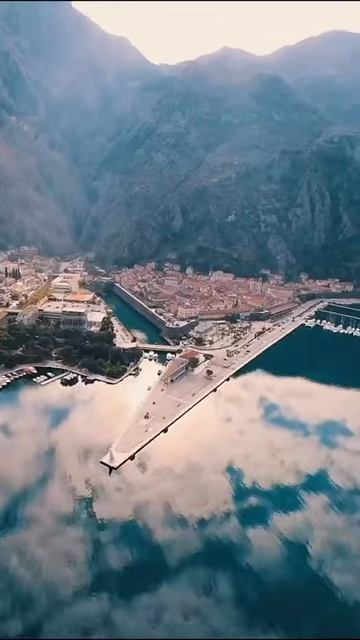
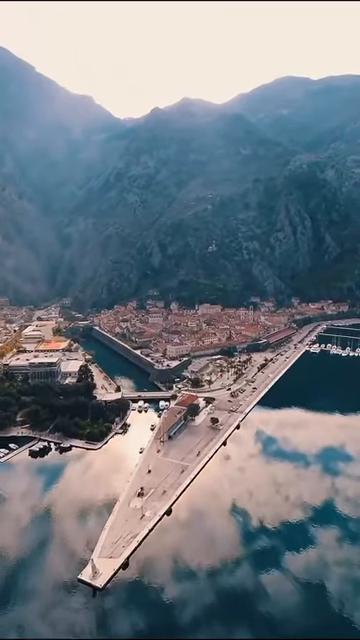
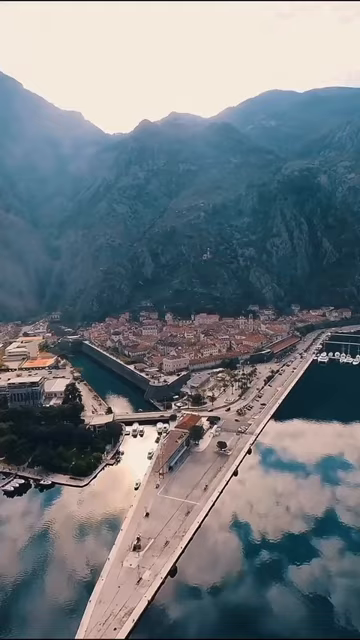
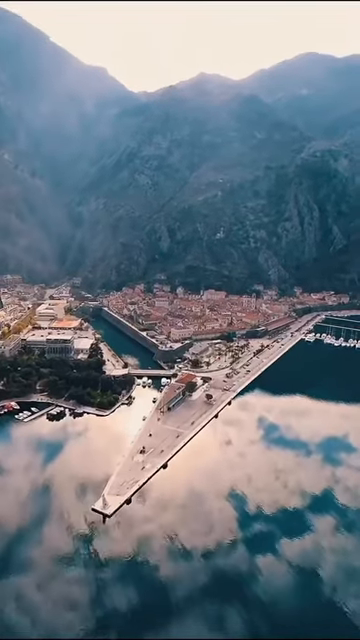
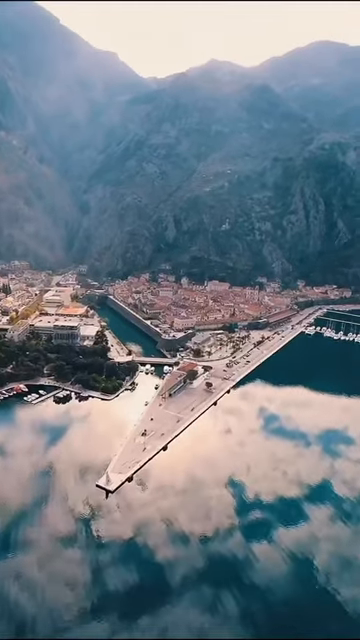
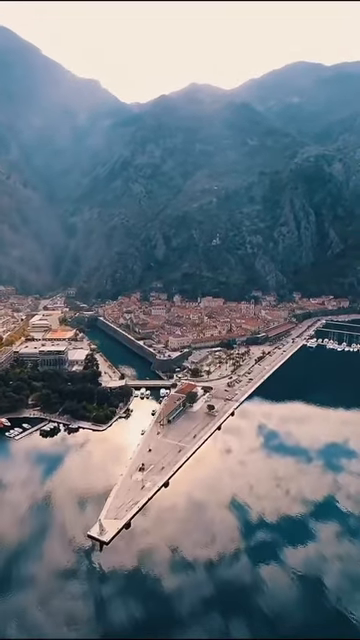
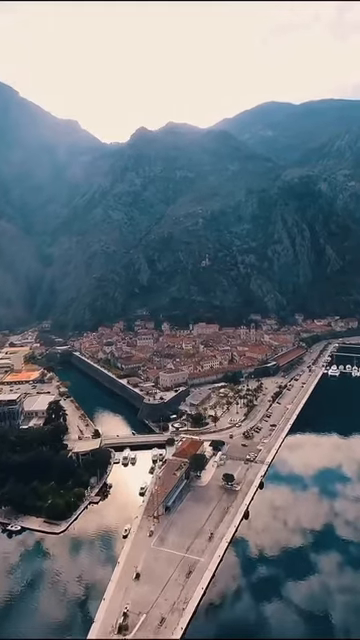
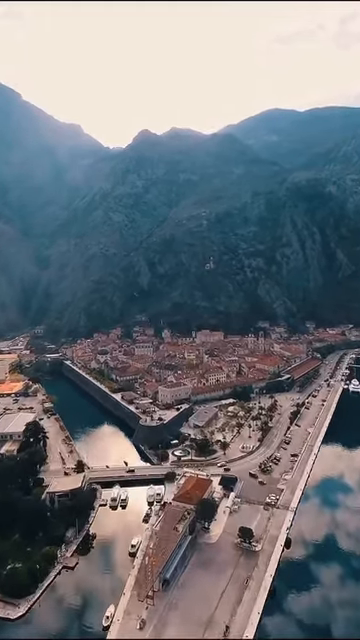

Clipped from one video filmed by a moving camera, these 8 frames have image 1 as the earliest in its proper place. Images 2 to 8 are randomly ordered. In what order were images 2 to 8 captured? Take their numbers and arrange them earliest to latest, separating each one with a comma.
5, 4, 6, 2, 3, 7, 8
